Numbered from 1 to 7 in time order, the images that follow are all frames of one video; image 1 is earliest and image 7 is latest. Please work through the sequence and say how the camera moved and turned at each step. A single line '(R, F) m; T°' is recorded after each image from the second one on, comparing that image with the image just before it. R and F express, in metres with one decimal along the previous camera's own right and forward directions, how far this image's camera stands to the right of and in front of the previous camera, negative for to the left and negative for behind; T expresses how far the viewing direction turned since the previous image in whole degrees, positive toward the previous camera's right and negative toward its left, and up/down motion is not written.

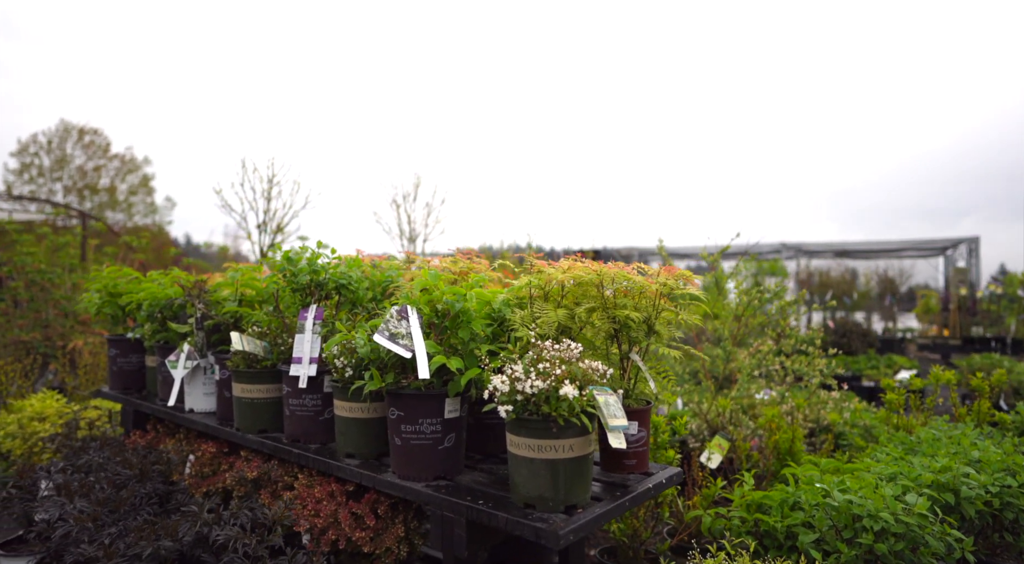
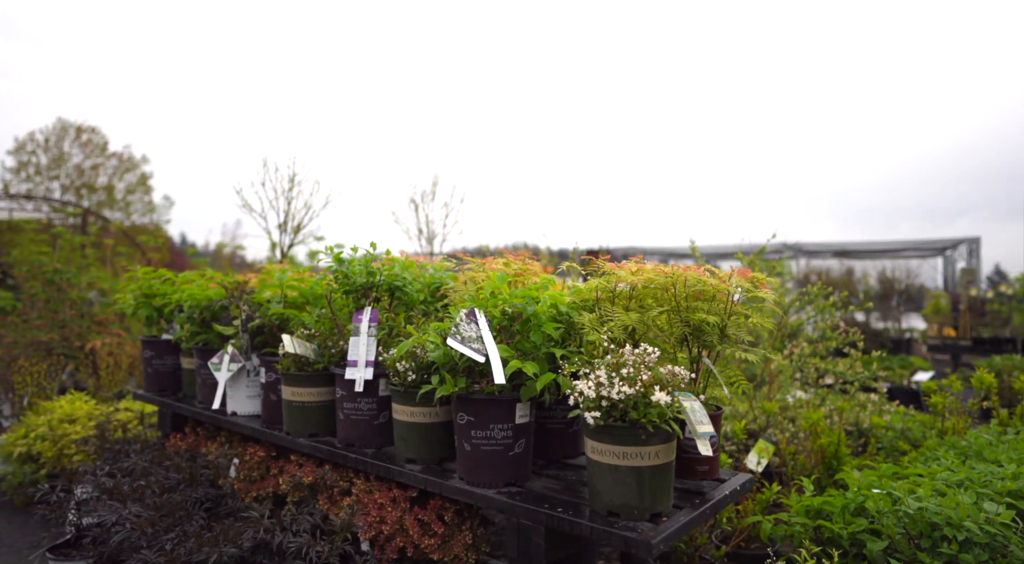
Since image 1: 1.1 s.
(-0.3, 0.0) m; 0°
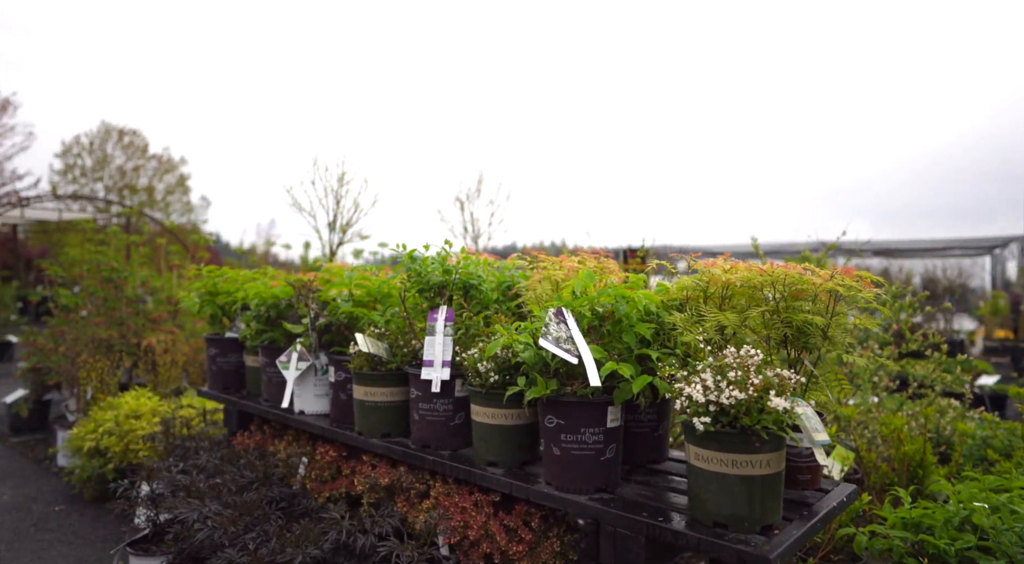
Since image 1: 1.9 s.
(-0.2, +0.1) m; -3°
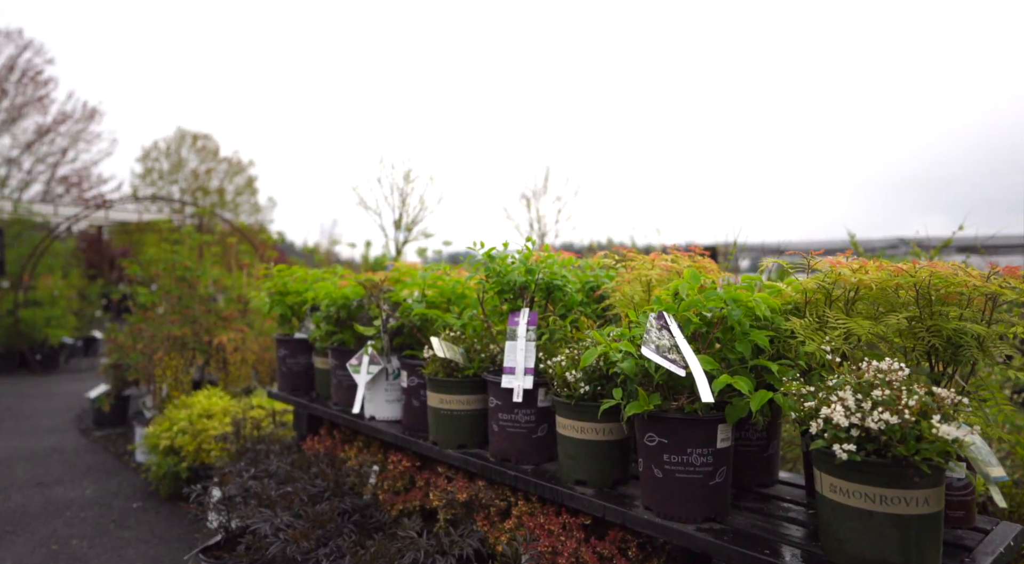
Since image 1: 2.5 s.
(-0.1, +0.2) m; -5°
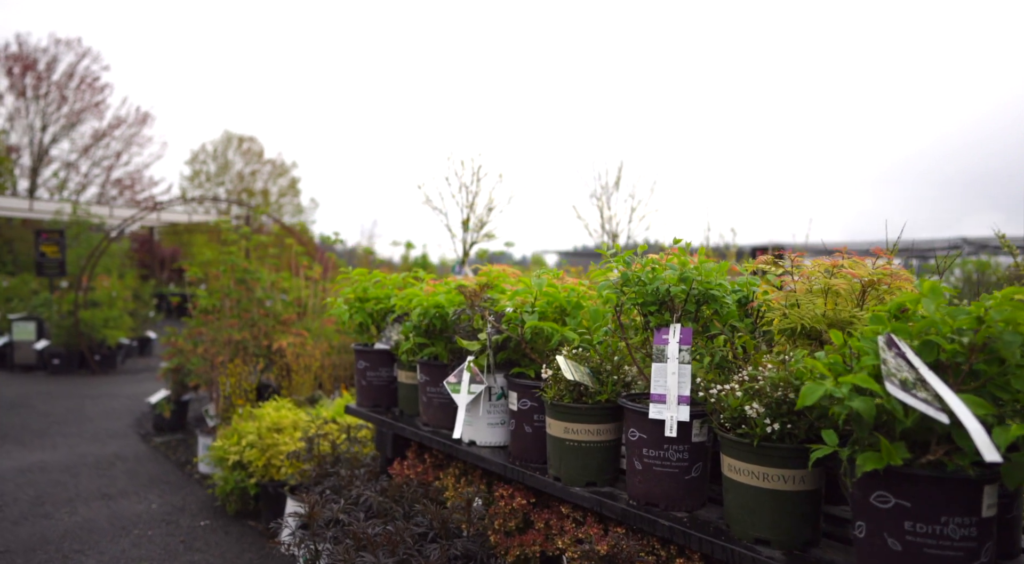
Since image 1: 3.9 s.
(-0.4, +0.4) m; -3°
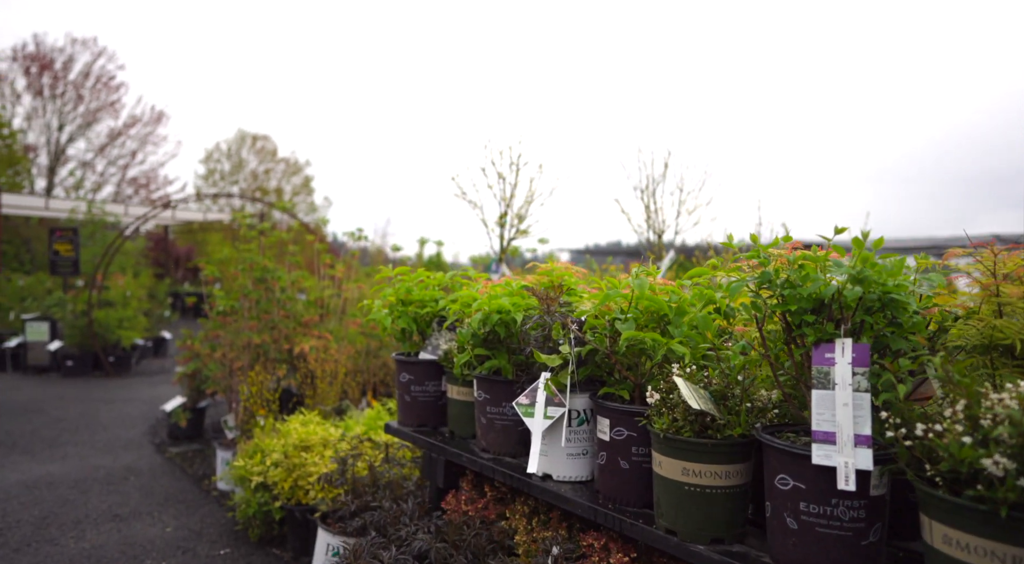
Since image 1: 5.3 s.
(-0.3, +0.6) m; -1°
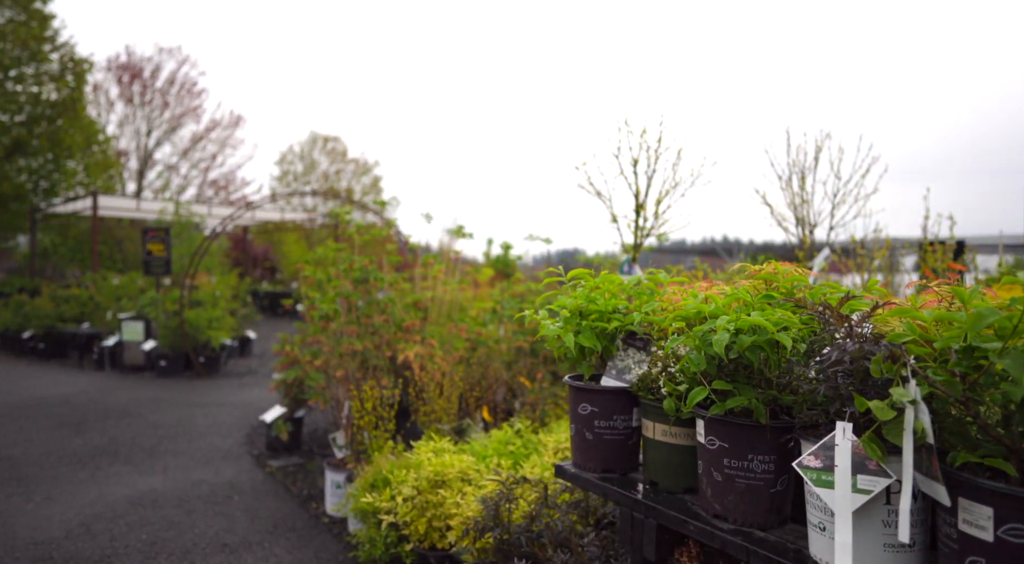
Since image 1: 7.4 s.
(-0.7, +0.8) m; -6°
